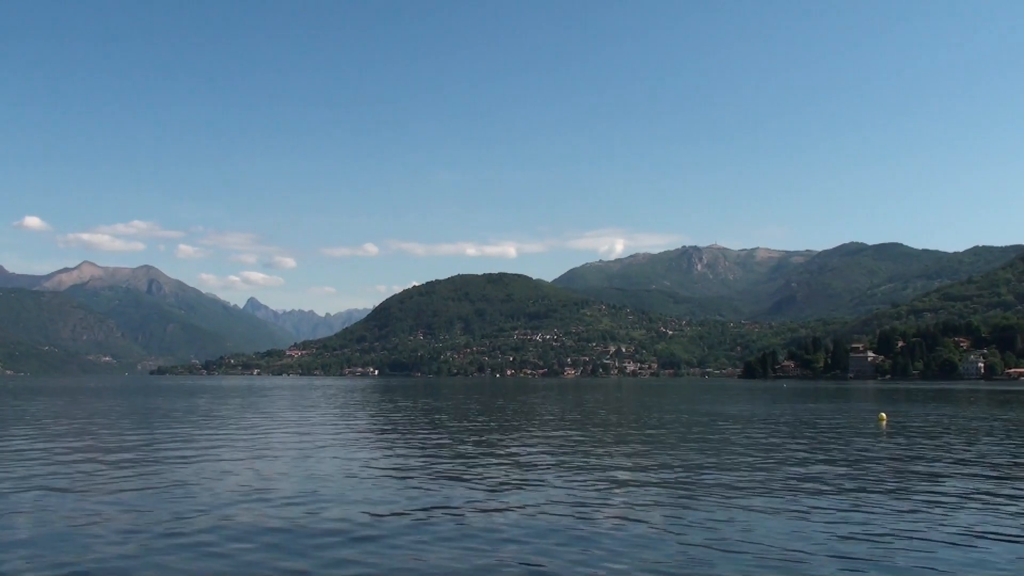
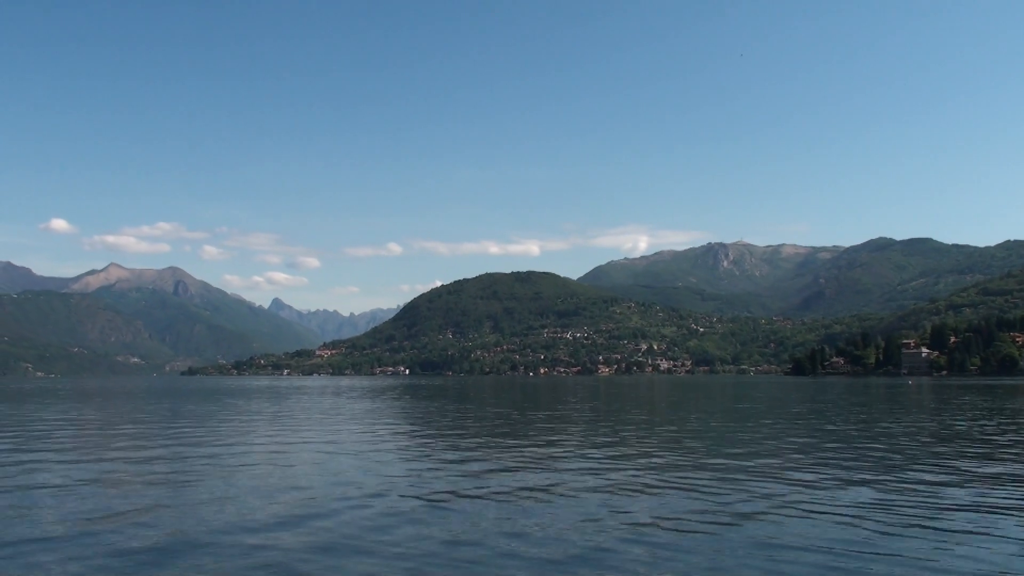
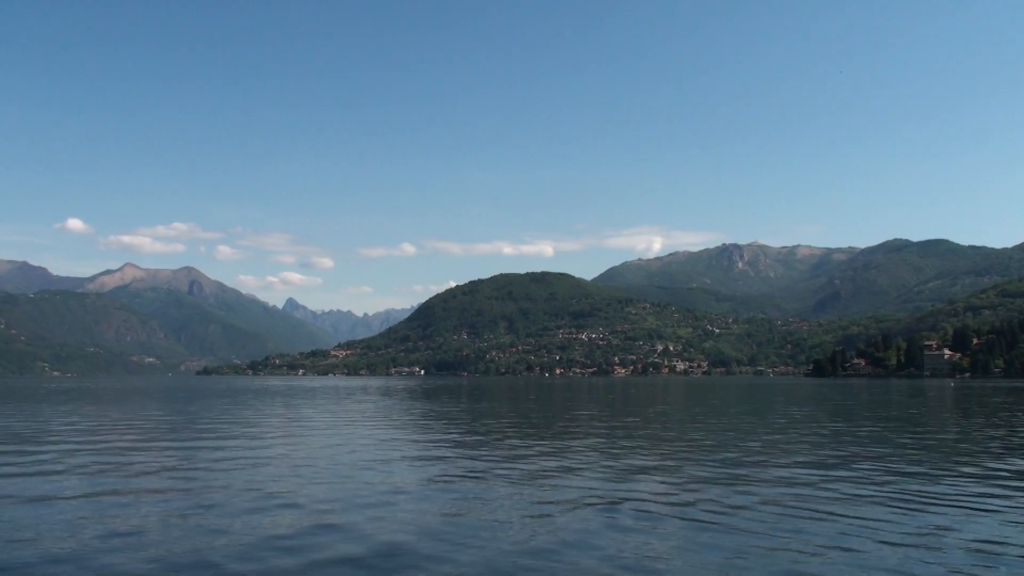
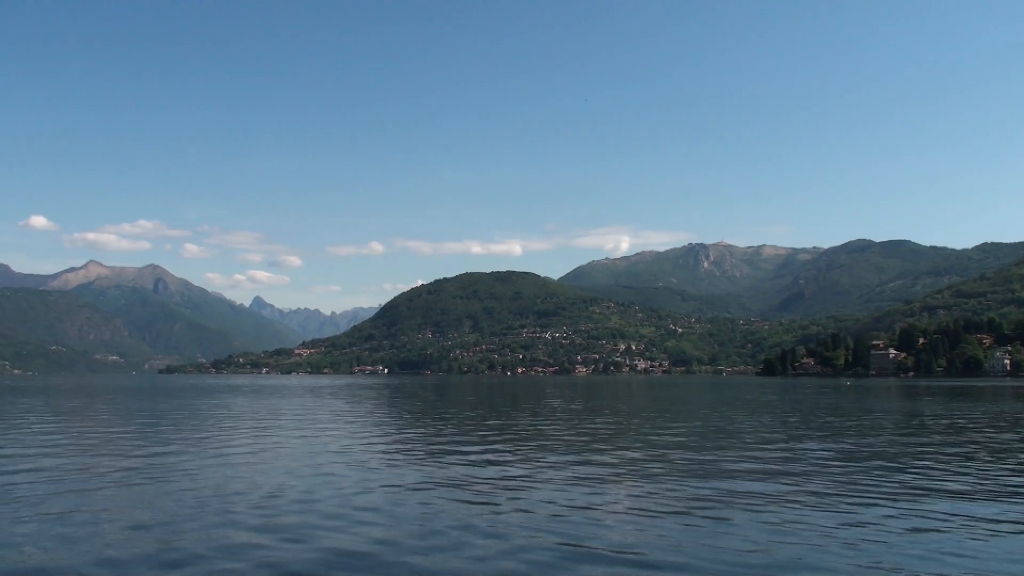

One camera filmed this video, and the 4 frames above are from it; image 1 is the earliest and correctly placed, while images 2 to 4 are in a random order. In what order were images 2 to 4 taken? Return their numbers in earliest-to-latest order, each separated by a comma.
4, 2, 3
